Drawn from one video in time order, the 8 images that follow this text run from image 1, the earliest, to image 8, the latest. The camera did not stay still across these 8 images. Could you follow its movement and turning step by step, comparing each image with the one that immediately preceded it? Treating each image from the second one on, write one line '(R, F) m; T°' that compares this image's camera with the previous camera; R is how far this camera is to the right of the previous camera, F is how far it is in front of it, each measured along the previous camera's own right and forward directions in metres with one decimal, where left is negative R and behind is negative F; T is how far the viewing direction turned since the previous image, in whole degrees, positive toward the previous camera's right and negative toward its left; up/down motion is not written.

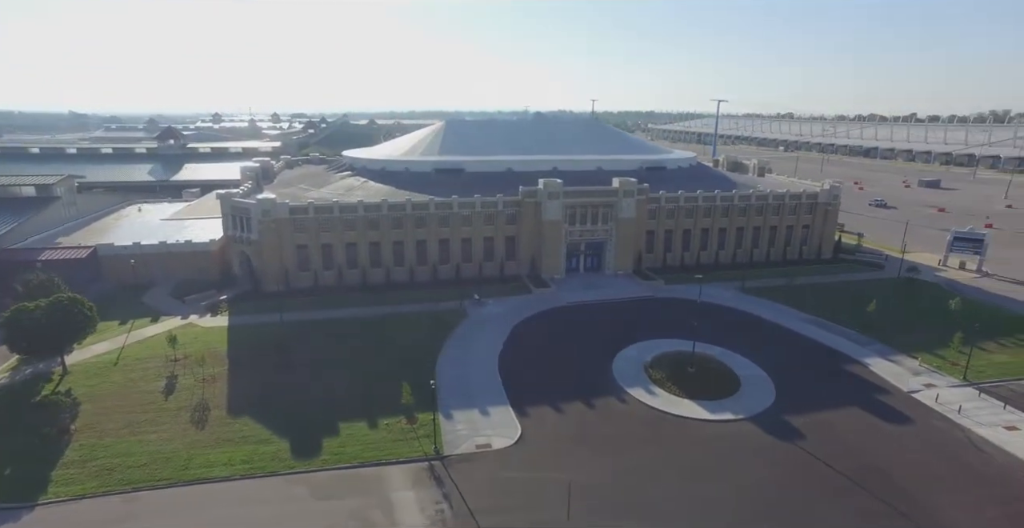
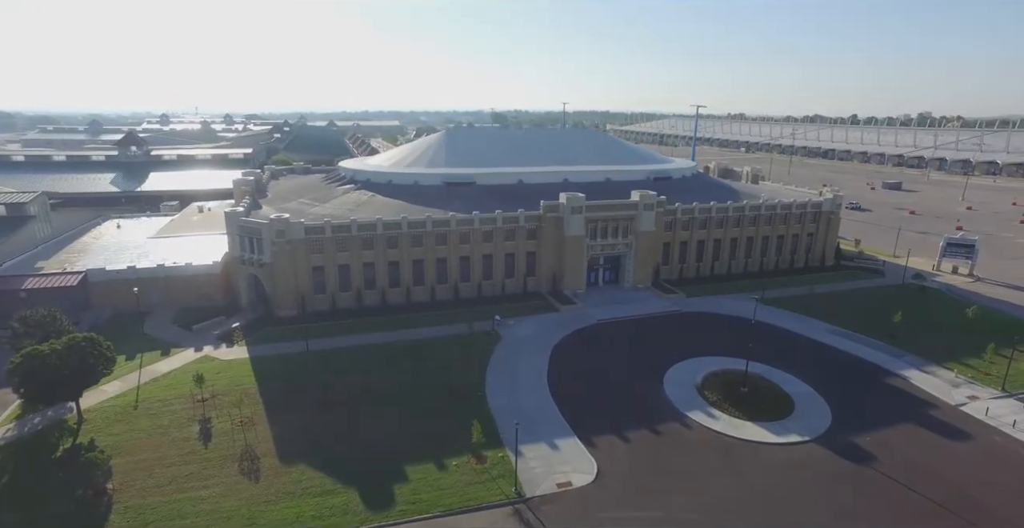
(-6.1, +1.7) m; +5°
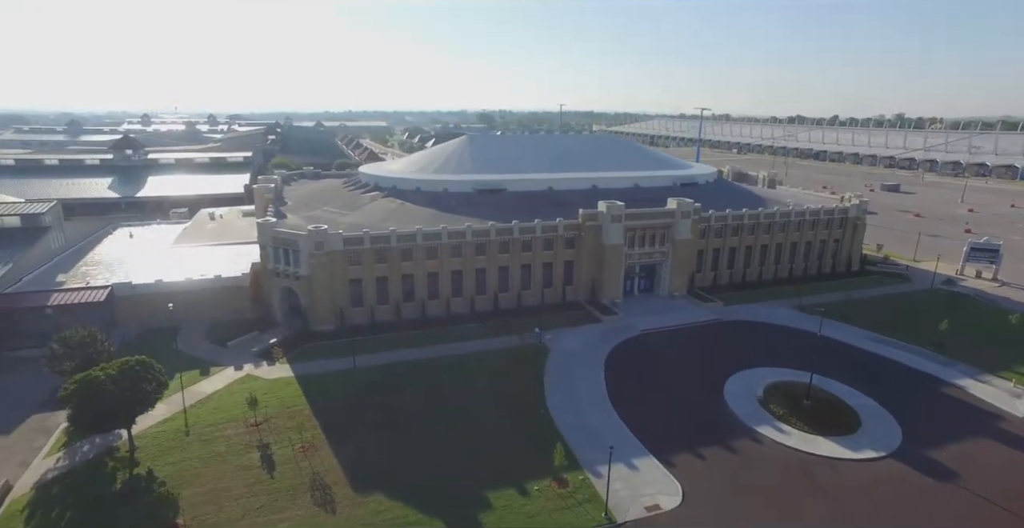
(-4.9, +1.2) m; +2°
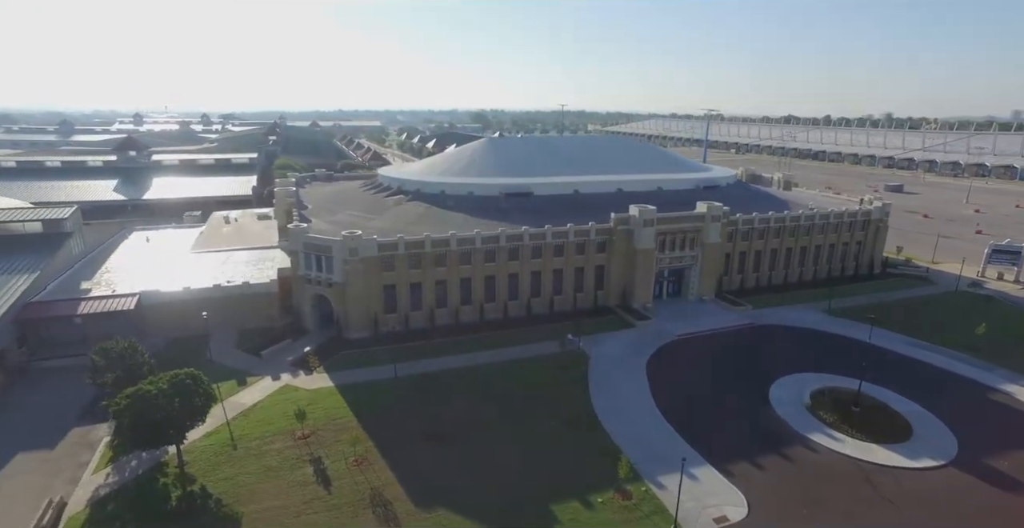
(-3.5, +0.6) m; +1°
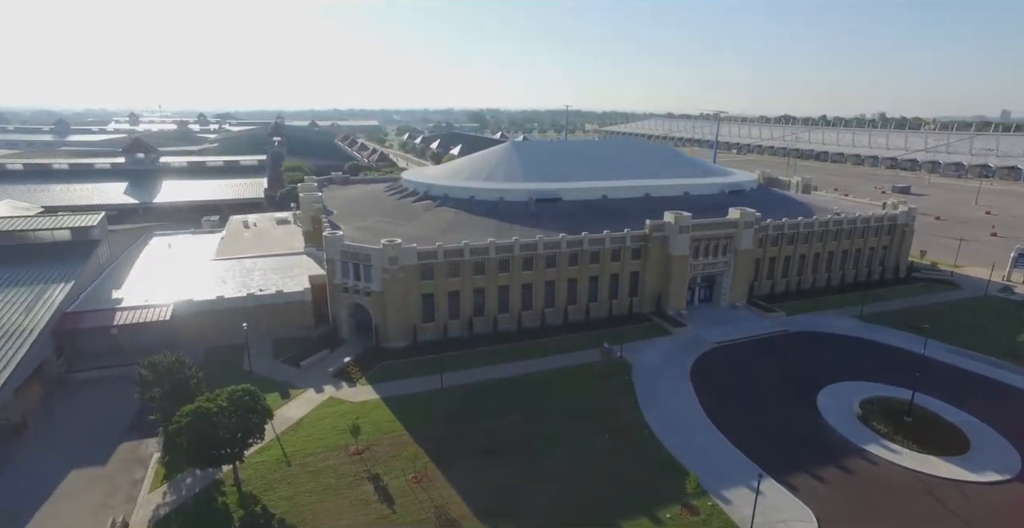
(-3.5, +0.6) m; +1°
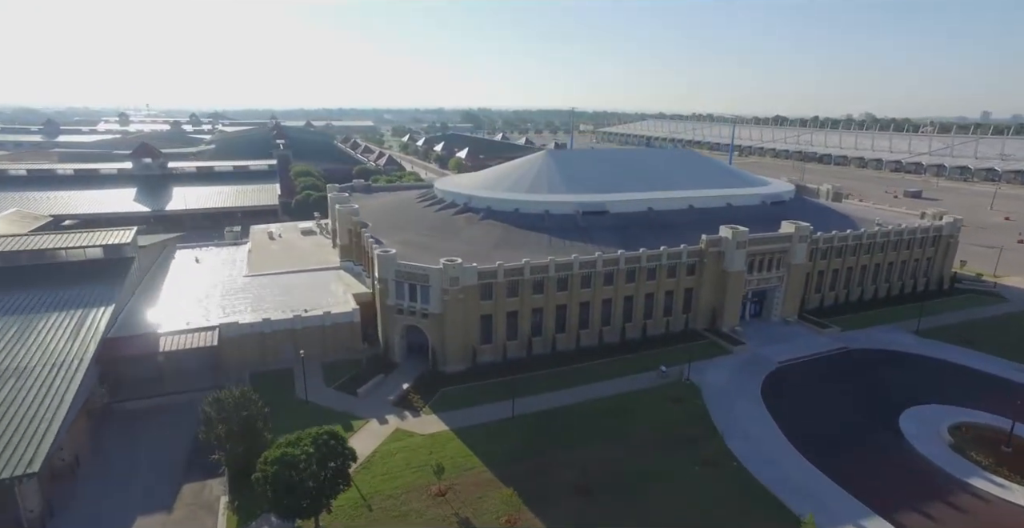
(-5.3, +2.0) m; +1°
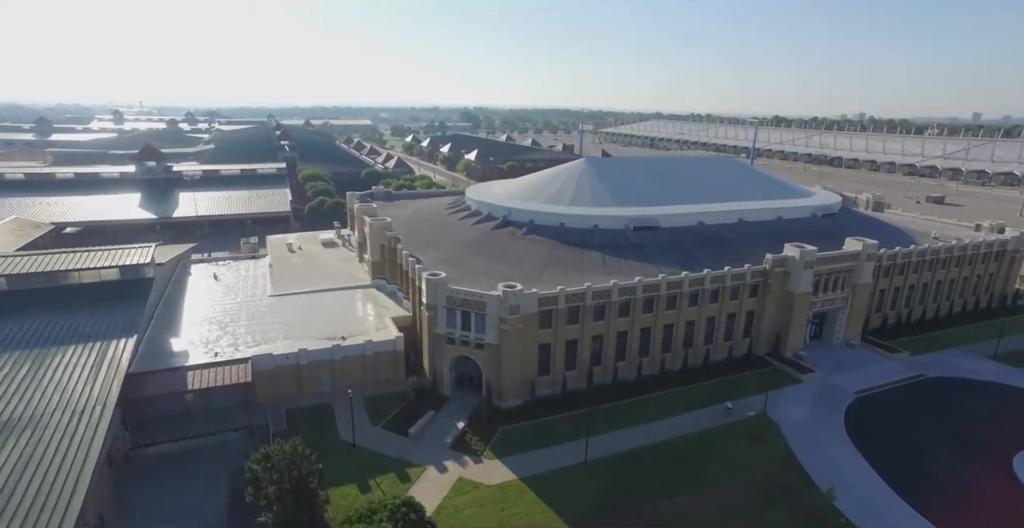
(-4.4, +3.8) m; +1°
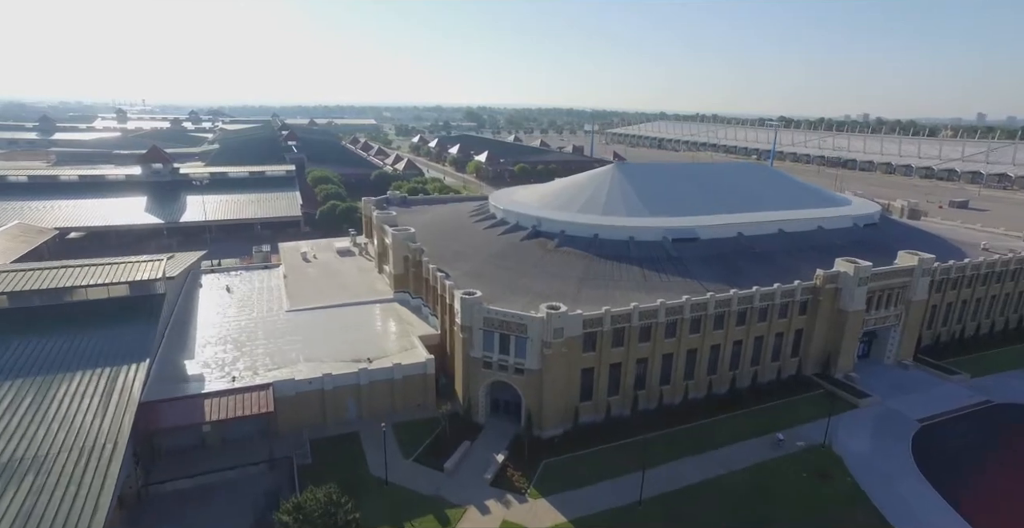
(-2.4, +2.9) m; 0°
